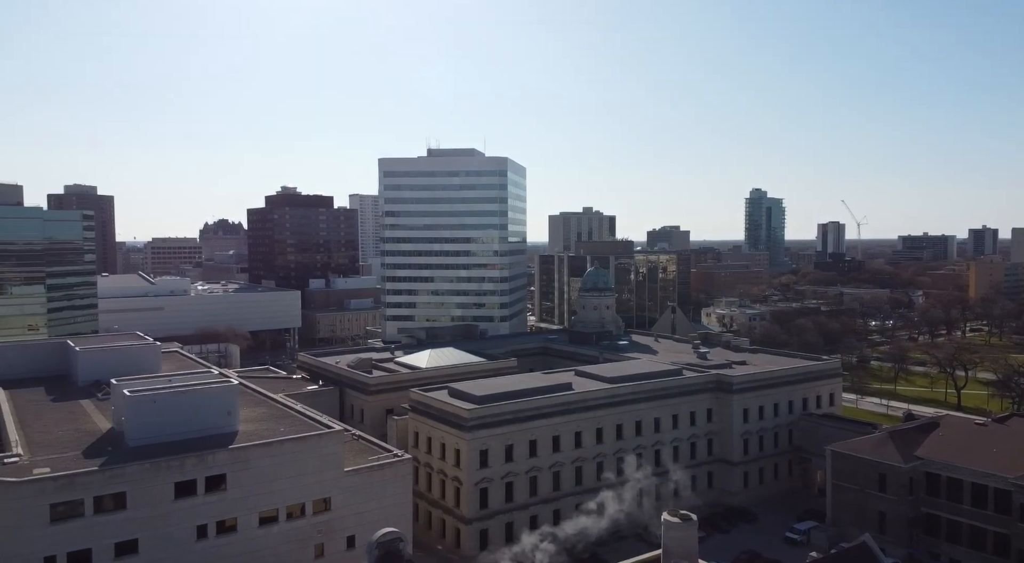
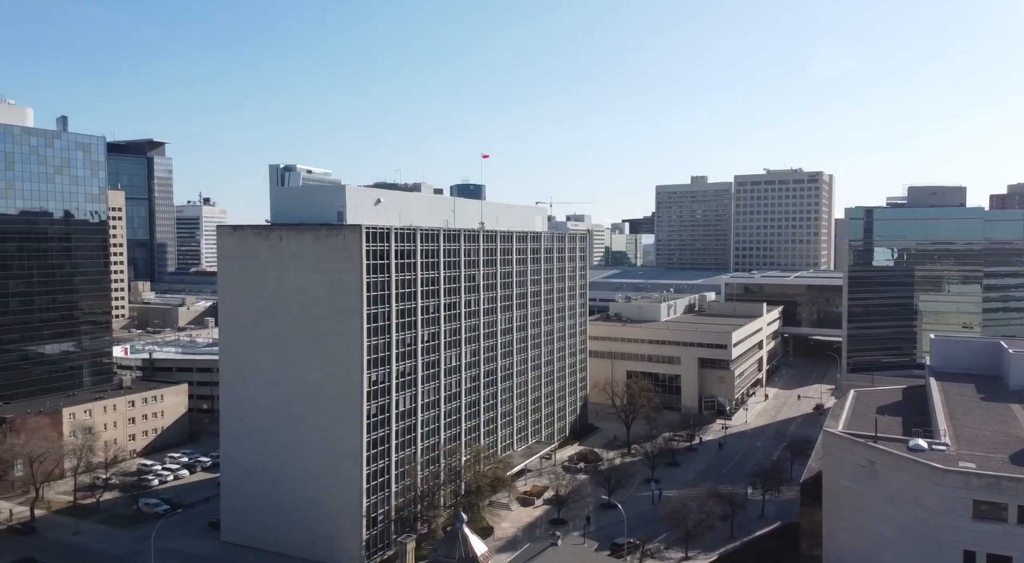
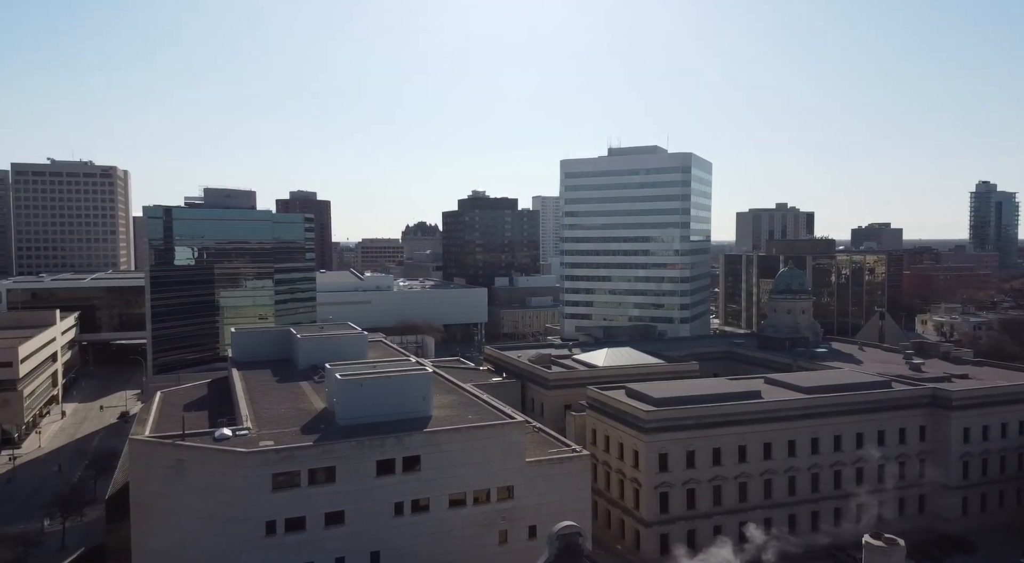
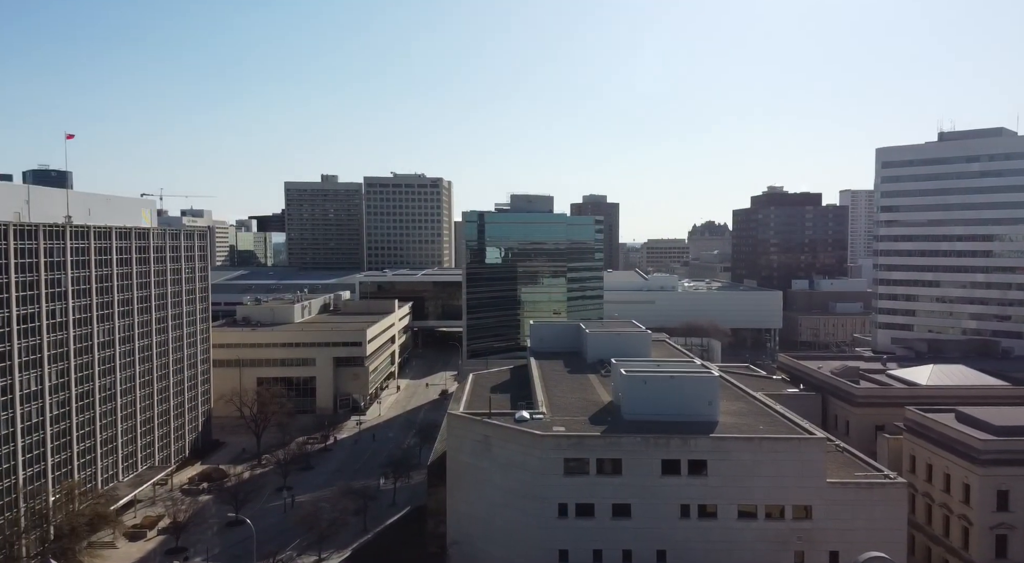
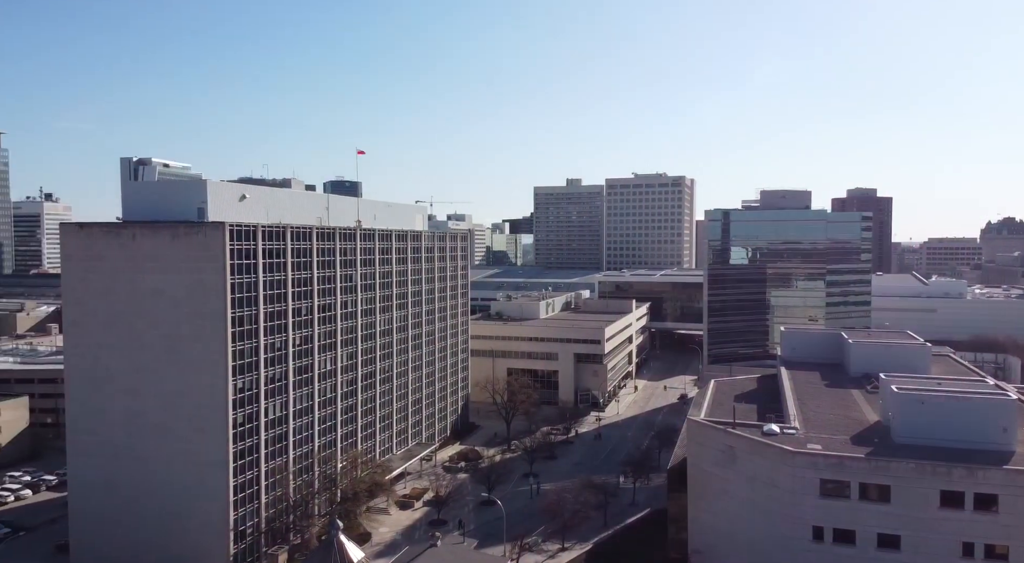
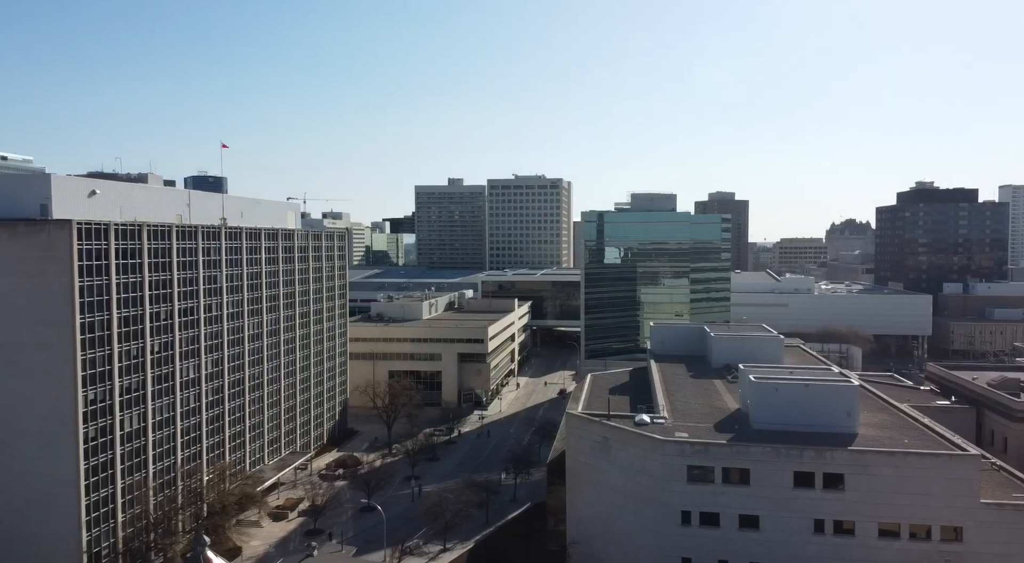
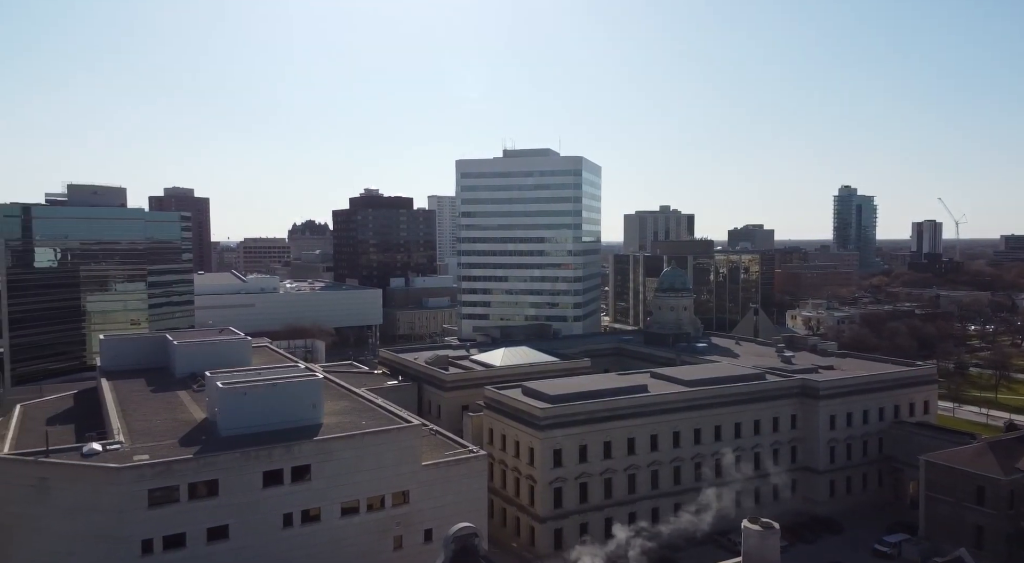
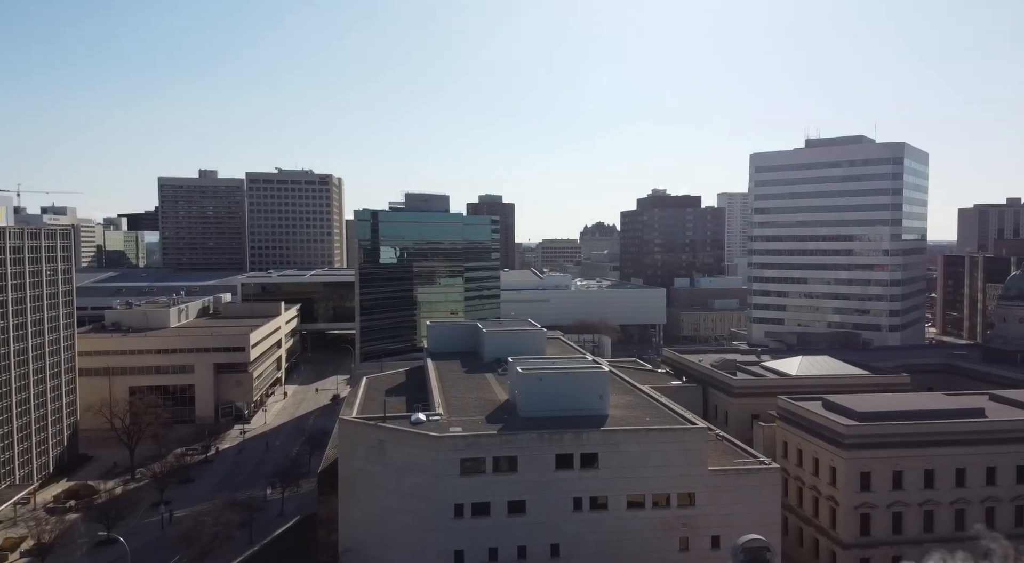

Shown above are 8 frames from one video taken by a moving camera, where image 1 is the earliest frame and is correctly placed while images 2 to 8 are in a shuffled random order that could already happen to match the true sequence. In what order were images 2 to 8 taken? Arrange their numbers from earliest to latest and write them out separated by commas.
7, 3, 8, 4, 6, 5, 2
